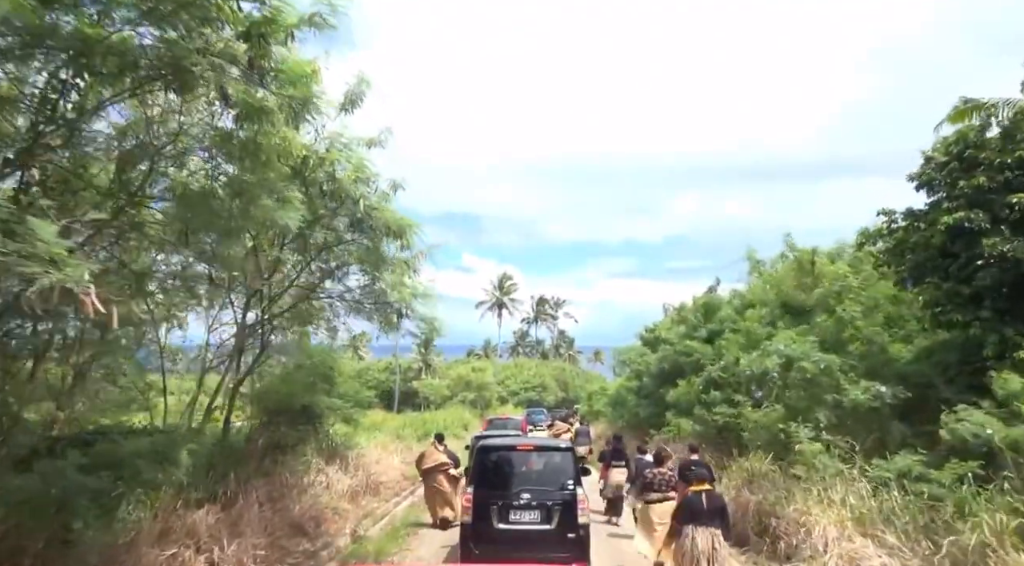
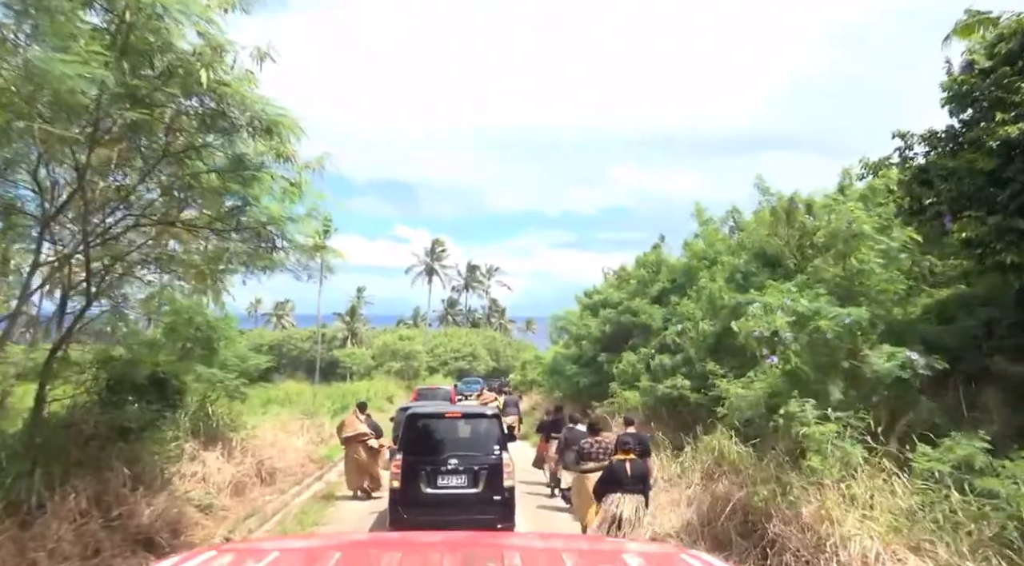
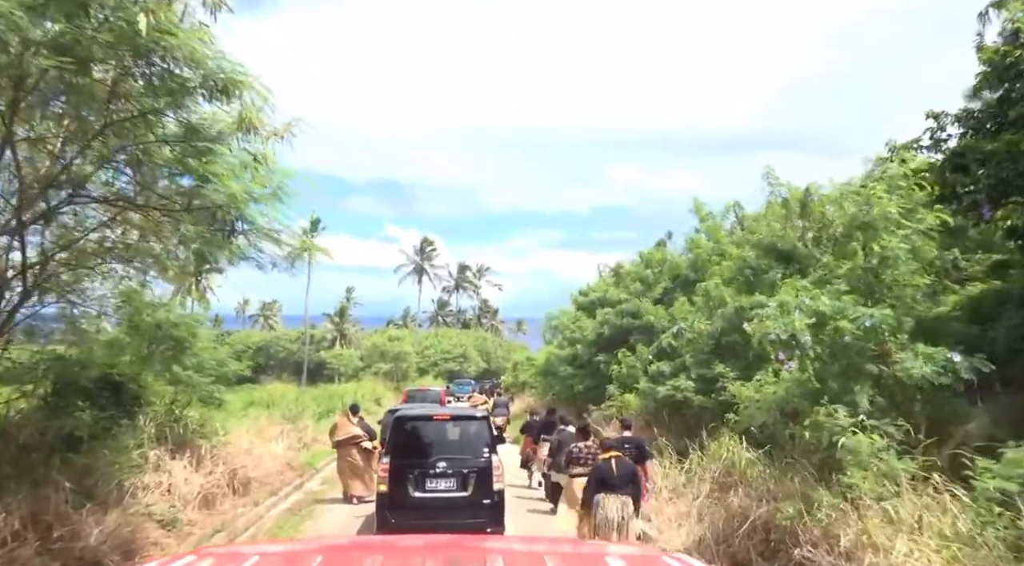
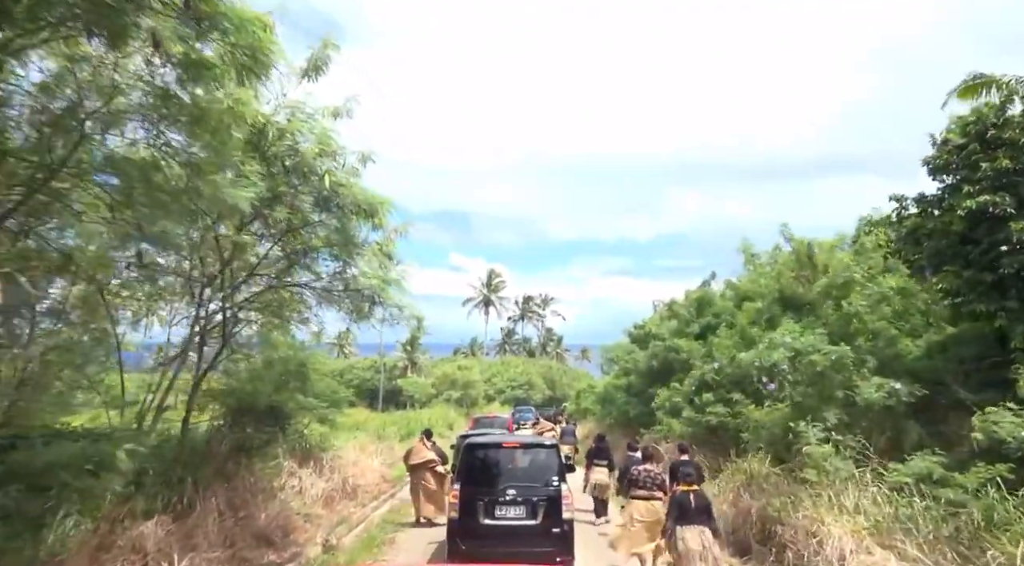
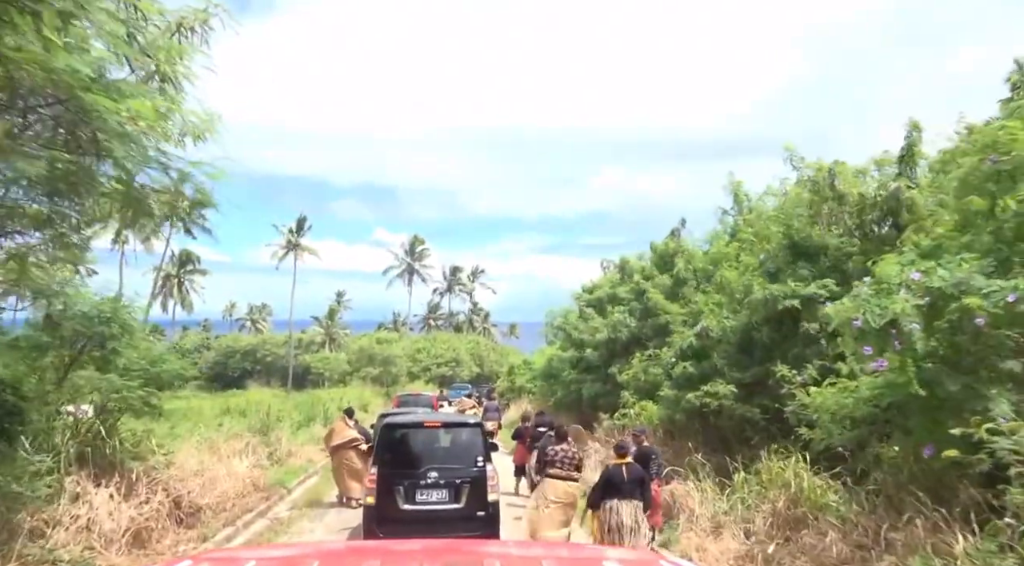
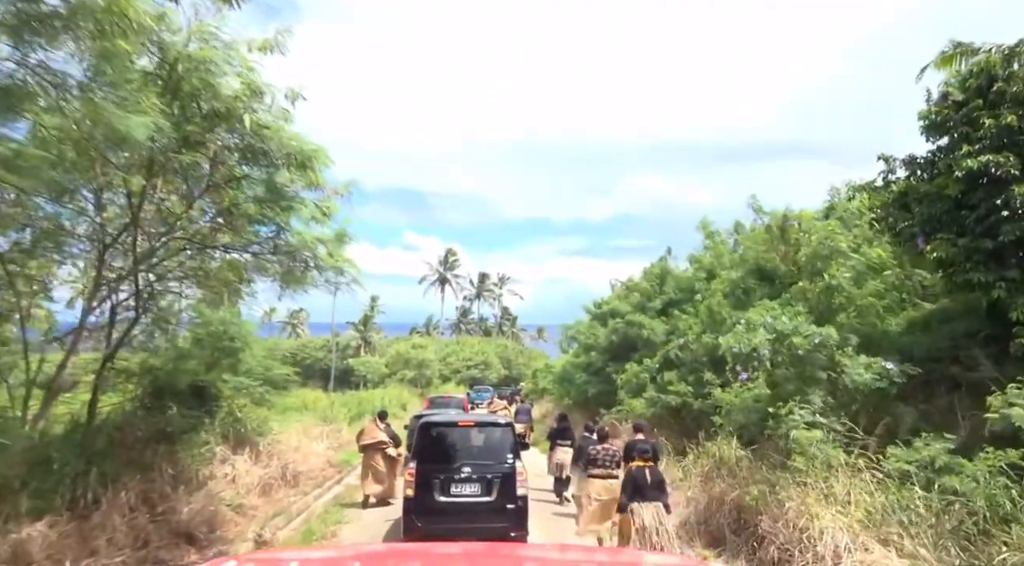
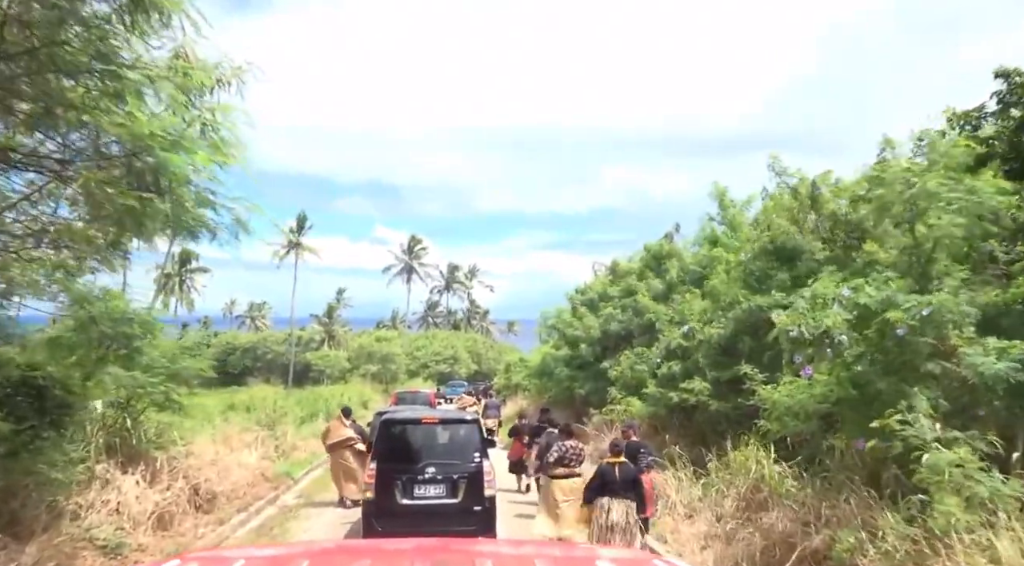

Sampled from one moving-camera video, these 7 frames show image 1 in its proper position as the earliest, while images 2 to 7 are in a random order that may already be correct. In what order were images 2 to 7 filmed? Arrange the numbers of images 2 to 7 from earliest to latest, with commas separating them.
4, 6, 2, 3, 7, 5
